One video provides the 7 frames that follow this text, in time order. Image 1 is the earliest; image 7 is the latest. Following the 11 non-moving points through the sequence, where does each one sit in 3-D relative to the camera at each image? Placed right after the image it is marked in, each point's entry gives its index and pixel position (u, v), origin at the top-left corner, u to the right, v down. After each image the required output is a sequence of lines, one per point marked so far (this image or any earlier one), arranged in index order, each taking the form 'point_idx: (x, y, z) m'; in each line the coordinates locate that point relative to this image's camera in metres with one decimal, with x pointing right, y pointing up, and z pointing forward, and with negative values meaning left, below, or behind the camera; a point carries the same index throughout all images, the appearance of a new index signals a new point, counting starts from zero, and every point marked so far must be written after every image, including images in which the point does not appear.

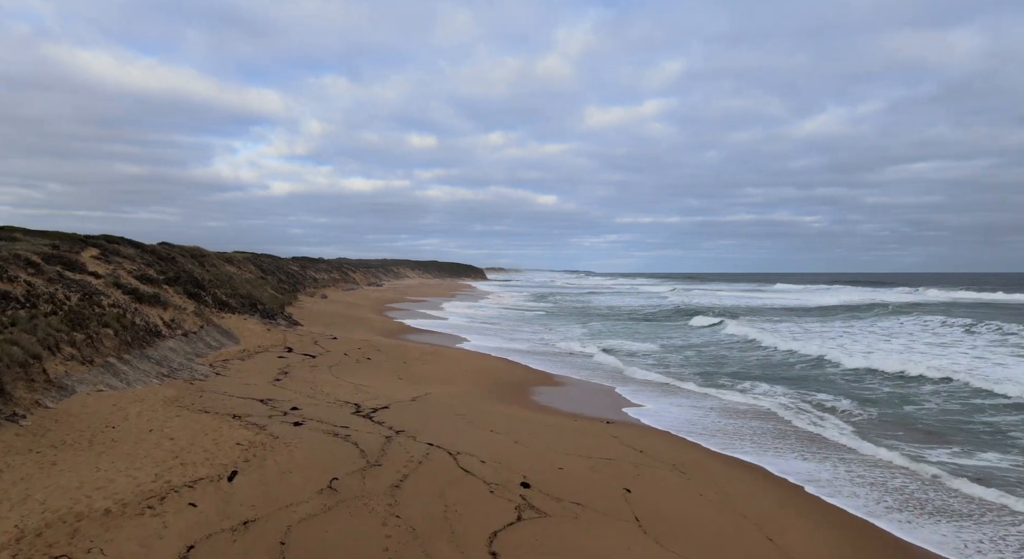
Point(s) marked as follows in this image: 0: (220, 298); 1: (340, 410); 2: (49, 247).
0: (-7.9, -0.5, +15.6) m
1: (-2.4, -1.8, +8.0) m
2: (-8.6, +0.6, +10.5) m
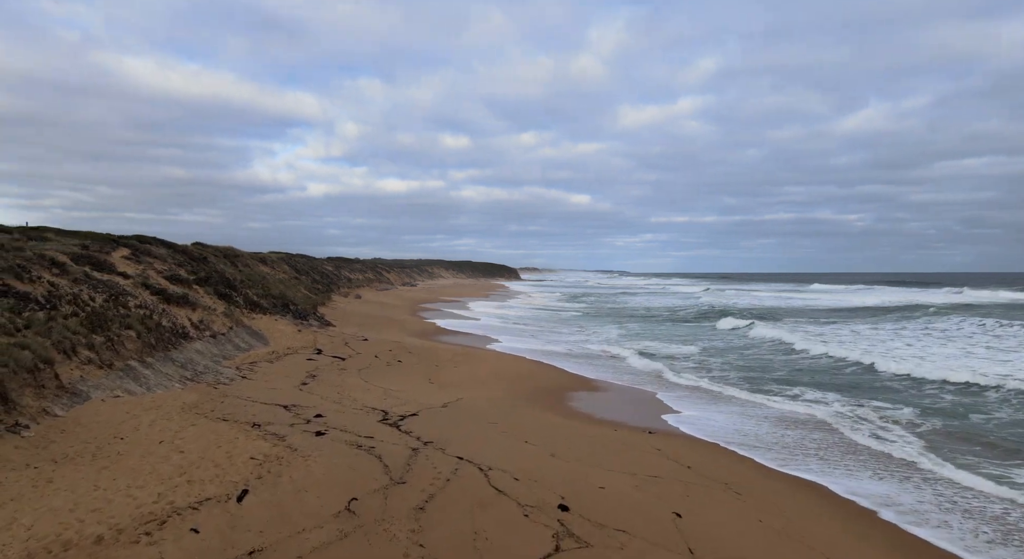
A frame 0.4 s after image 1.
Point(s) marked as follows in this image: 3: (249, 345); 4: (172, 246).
0: (-7.0, -0.5, +15.5) m
1: (-1.9, -1.8, +7.6) m
2: (-8.0, +0.6, +10.5) m
3: (-5.3, -1.3, +11.6) m
4: (-8.6, +0.9, +14.5) m
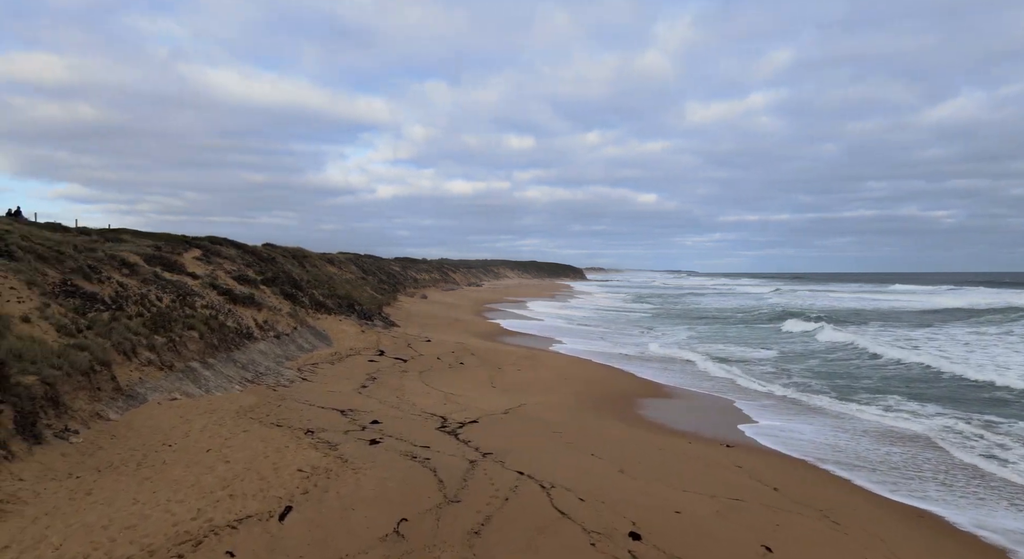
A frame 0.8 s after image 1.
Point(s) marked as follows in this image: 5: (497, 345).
0: (-5.3, -0.5, +15.7) m
1: (-1.1, -1.8, +7.3) m
2: (-6.8, +0.5, +10.8) m
3: (-4.0, -1.3, +11.6) m
4: (-7.0, +0.8, +14.8) m
5: (-0.4, -2.0, +17.3) m
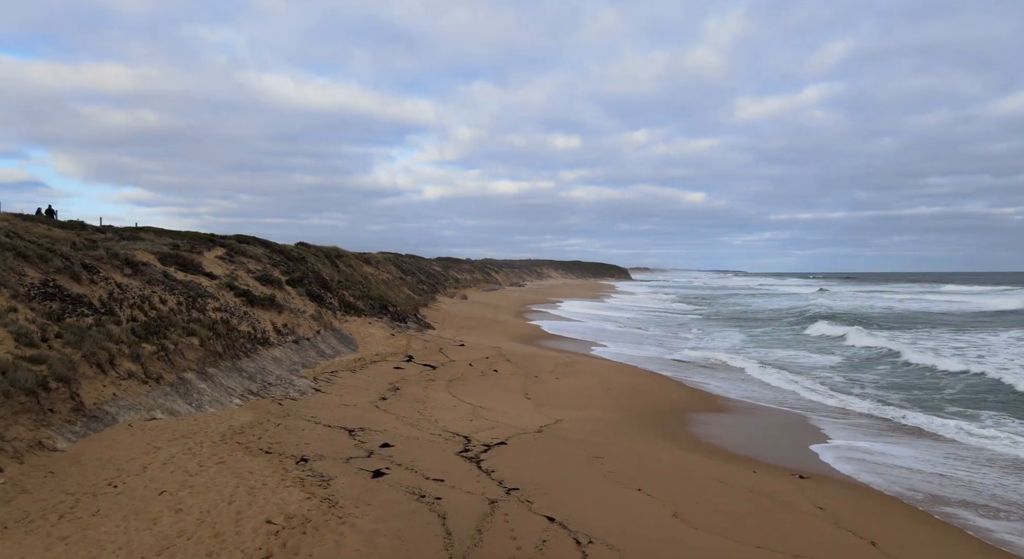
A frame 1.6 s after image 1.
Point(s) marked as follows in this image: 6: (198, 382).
0: (-4.3, -0.5, +15.0) m
1: (-0.8, -1.8, +6.3) m
2: (-6.2, +0.5, +10.3) m
3: (-3.3, -1.3, +10.9) m
4: (-6.1, +0.8, +14.3) m
5: (+0.7, -2.0, +16.2) m
6: (-3.5, -1.1, +6.4) m
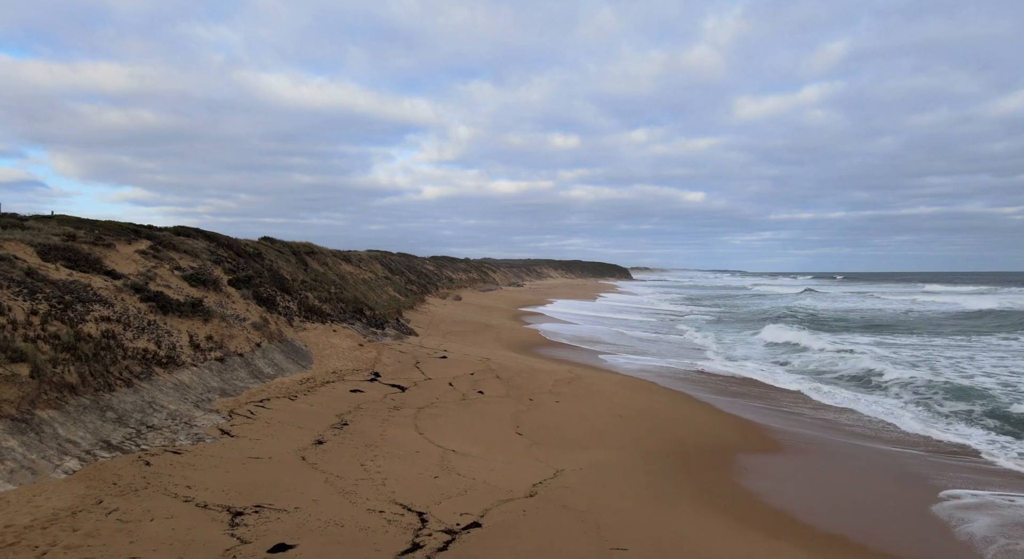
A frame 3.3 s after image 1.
0: (-4.5, -0.5, +12.8) m
1: (-0.9, -1.8, +4.0) m
2: (-6.3, +0.5, +8.0) m
3: (-3.5, -1.3, +8.6) m
4: (-6.3, +0.8, +12.0) m
5: (+0.6, -2.0, +14.0) m
6: (-3.7, -1.1, +4.2) m
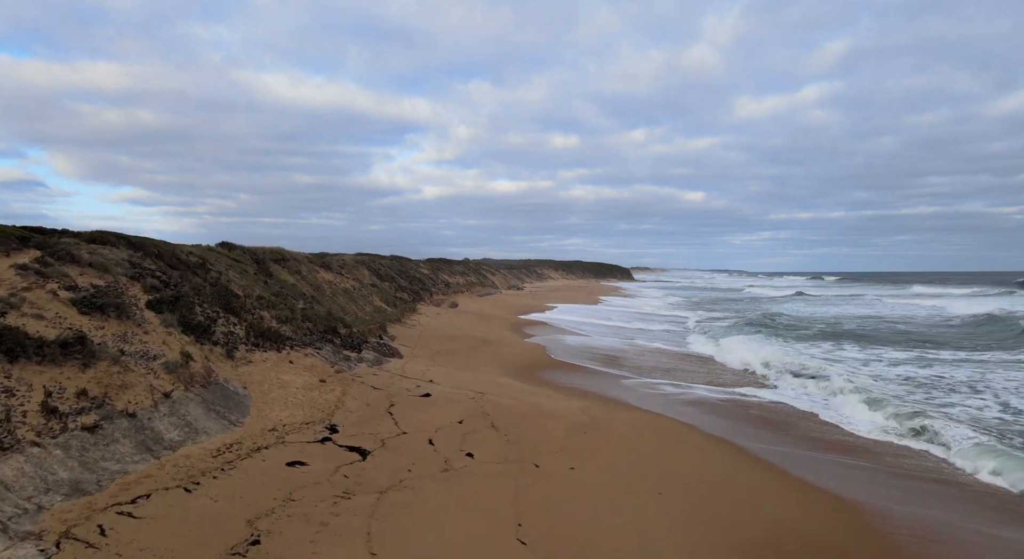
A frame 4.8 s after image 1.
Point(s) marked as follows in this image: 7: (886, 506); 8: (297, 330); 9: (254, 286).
0: (-4.5, -0.8, +10.4) m
1: (-0.9, -2.1, +1.6) m
2: (-6.3, +0.2, +5.6) m
3: (-3.5, -1.6, +6.2) m
4: (-6.3, +0.5, +9.6) m
5: (+0.6, -2.3, +11.6) m
6: (-3.7, -1.4, +1.8) m
7: (+4.6, -2.5, +7.0) m
8: (-4.3, -1.0, +11.6) m
9: (-5.4, -0.1, +12.0) m
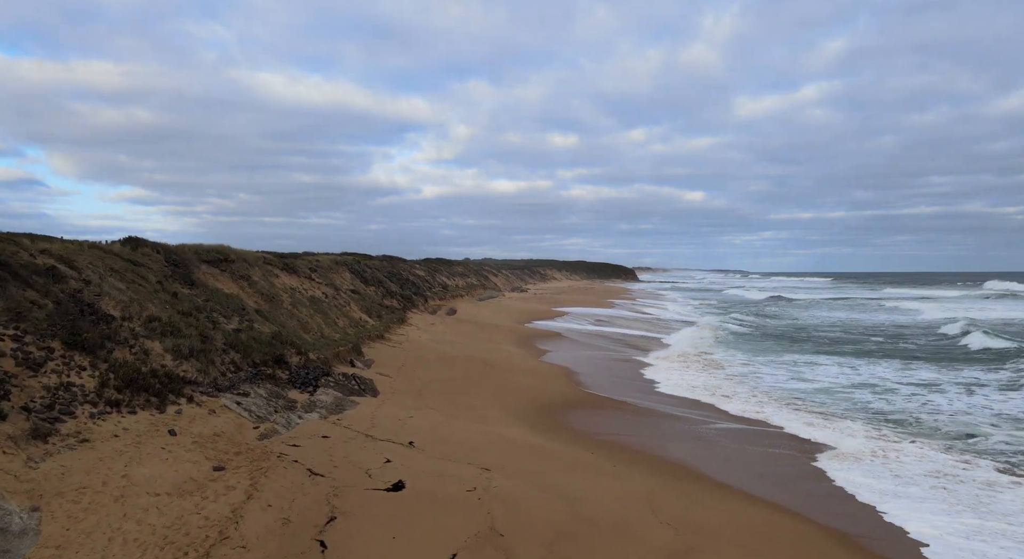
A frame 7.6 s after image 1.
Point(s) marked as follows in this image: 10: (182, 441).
0: (-4.2, -1.0, +6.5) m
1: (-0.6, -2.3, -2.2) m
2: (-6.1, +0.1, +1.7) m
3: (-3.2, -1.8, +2.3) m
4: (-6.0, +0.4, +5.8) m
5: (+0.8, -2.4, +7.7) m
6: (-3.4, -1.6, -2.1) m
7: (+4.9, -2.6, +3.1) m
8: (-4.0, -1.2, +7.7) m
9: (-5.1, -0.3, +8.1) m
10: (-3.4, -1.6, +5.8) m
